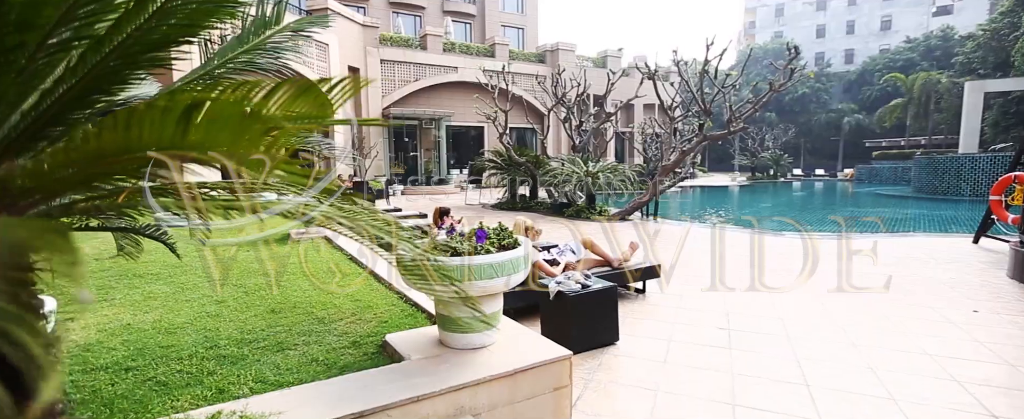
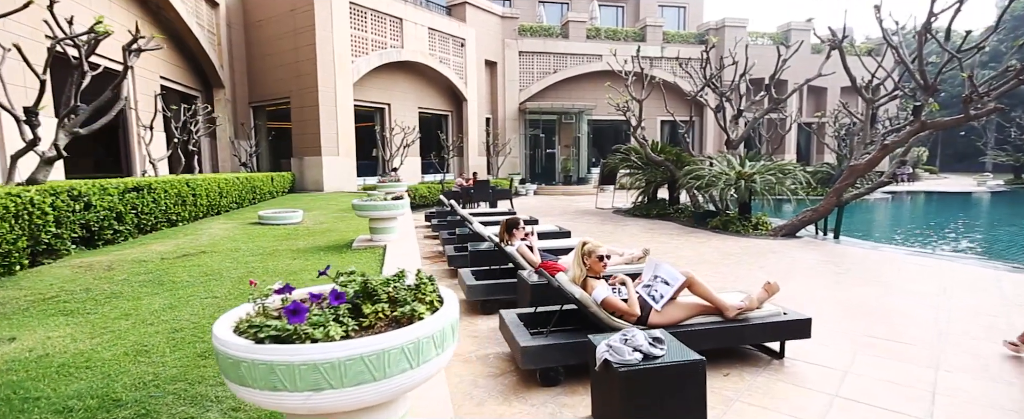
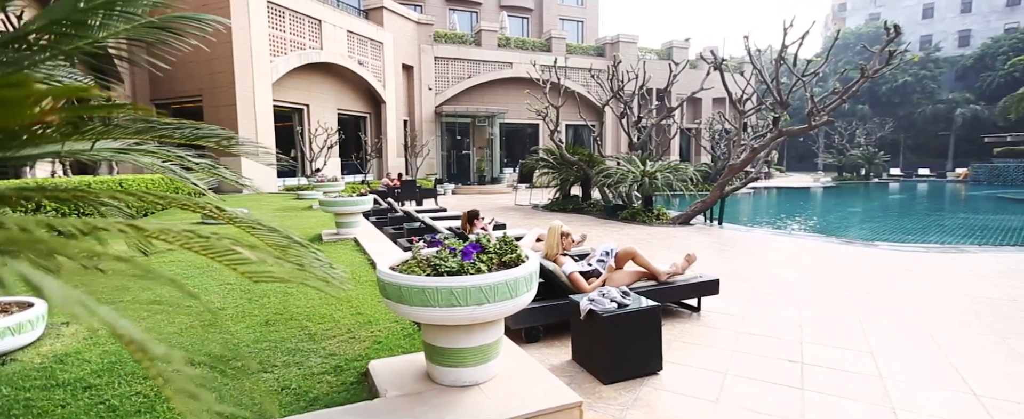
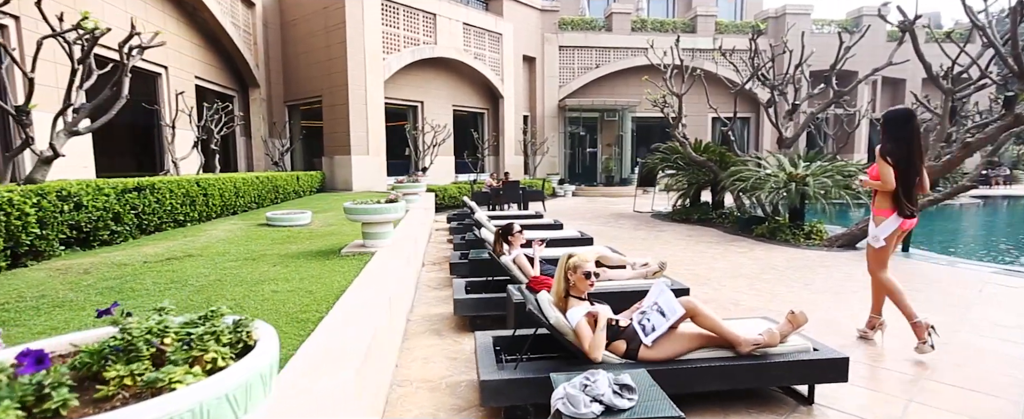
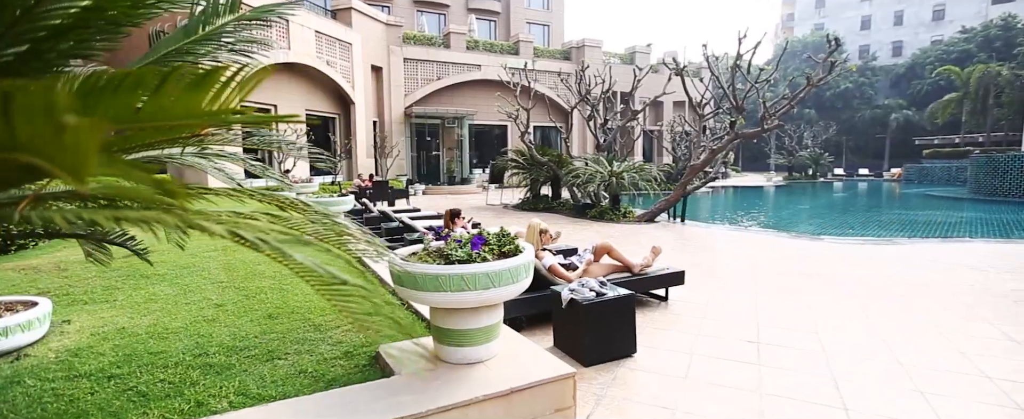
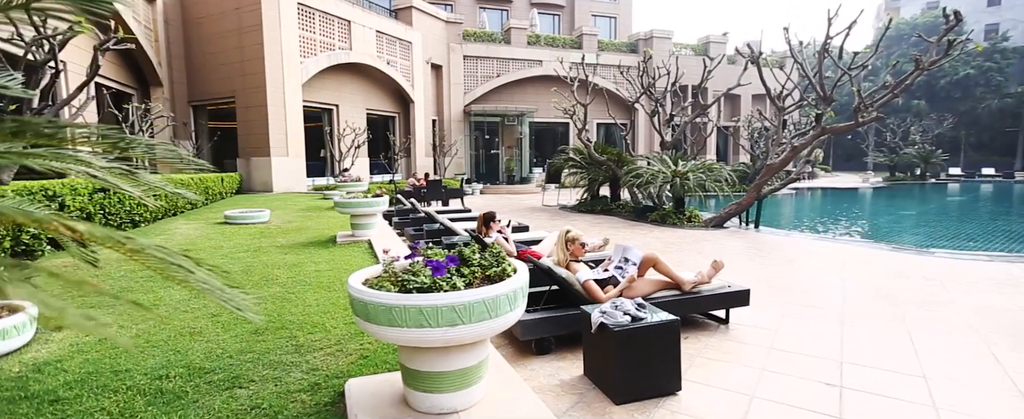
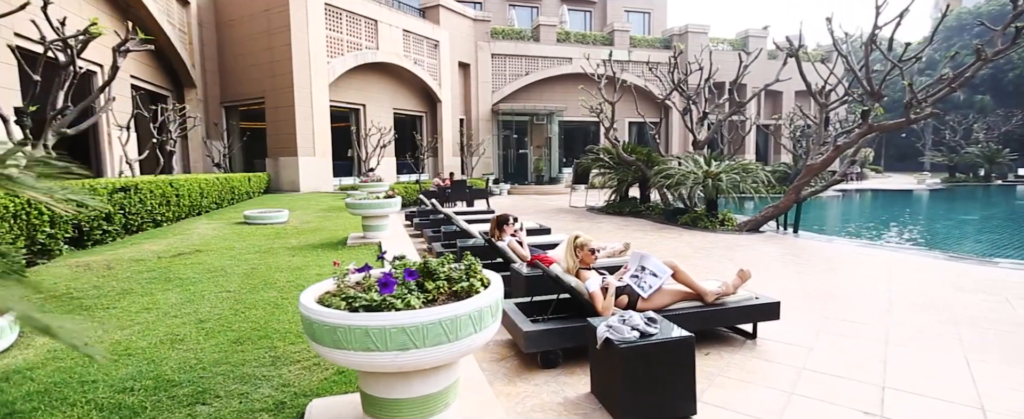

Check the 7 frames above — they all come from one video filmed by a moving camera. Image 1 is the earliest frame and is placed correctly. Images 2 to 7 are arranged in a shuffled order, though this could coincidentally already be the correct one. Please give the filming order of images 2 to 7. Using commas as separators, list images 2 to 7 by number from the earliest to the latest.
5, 3, 6, 7, 2, 4
